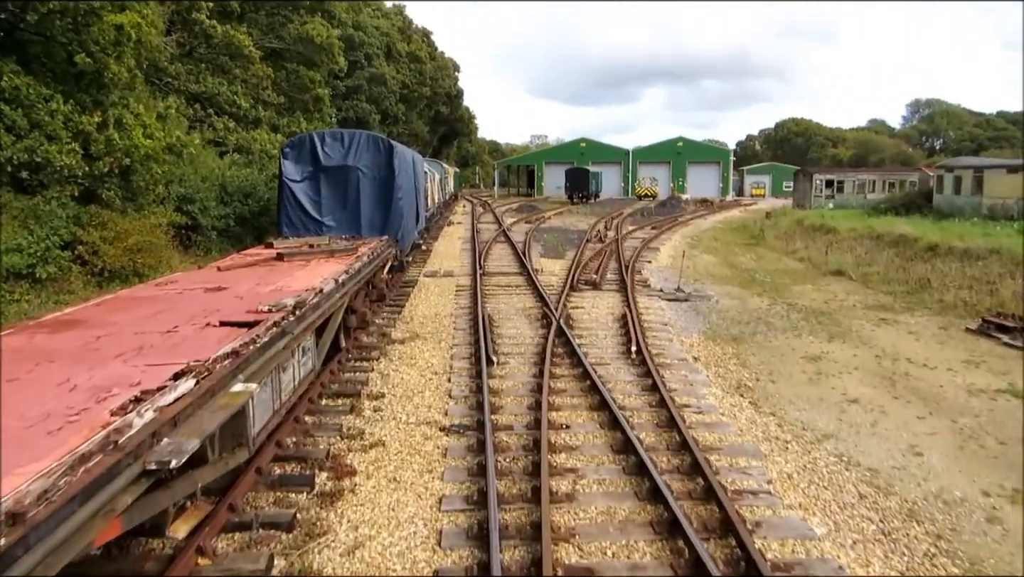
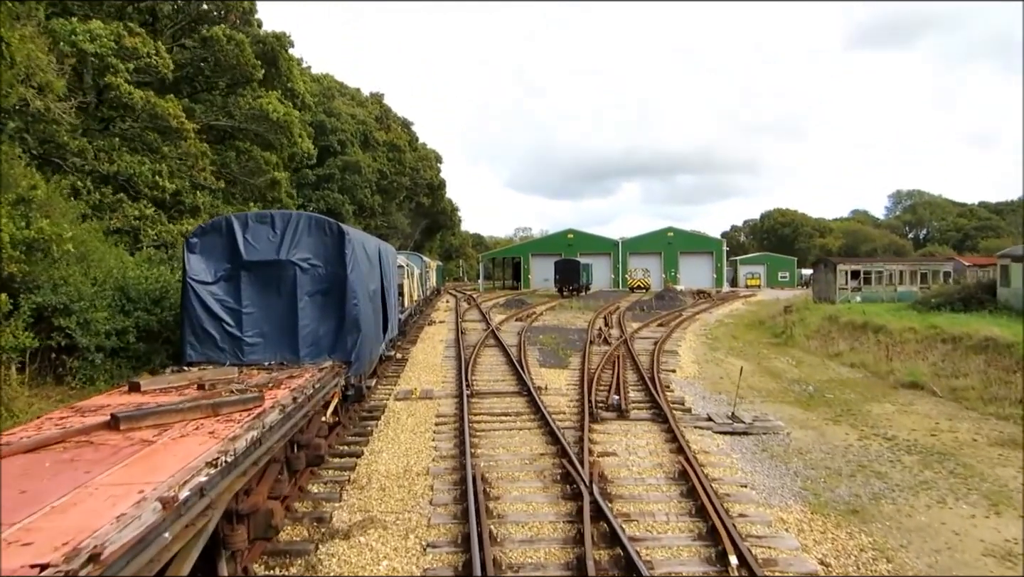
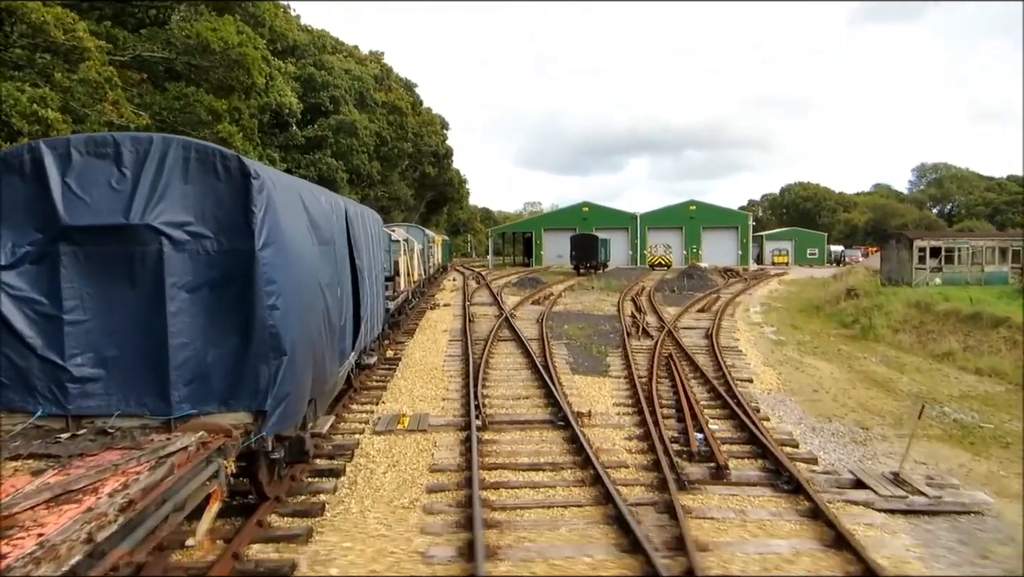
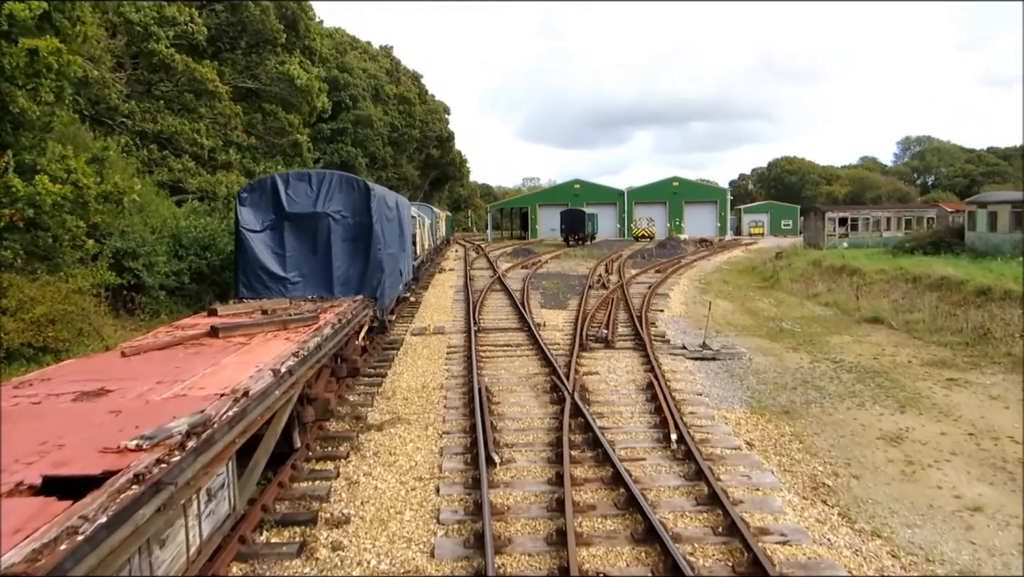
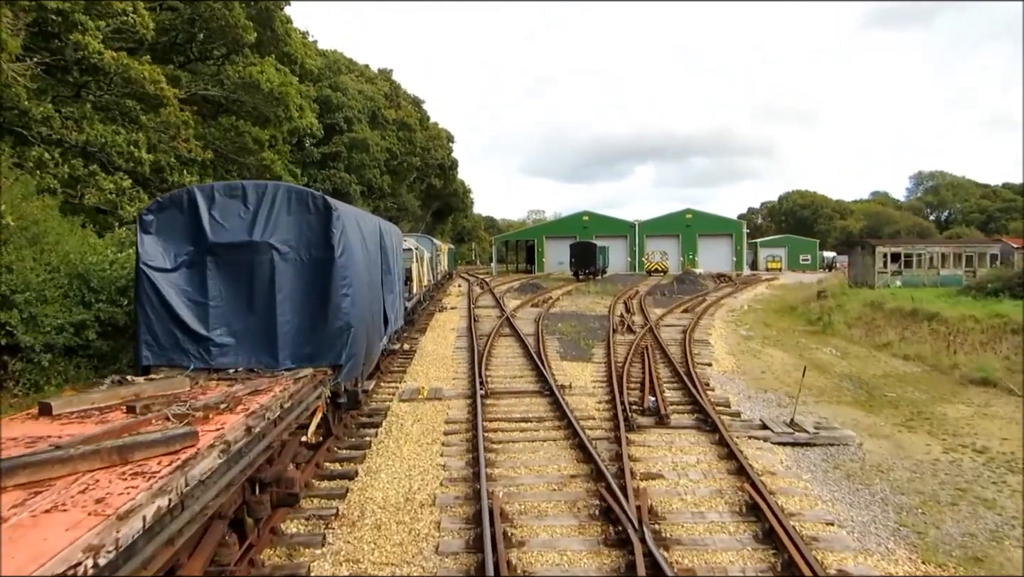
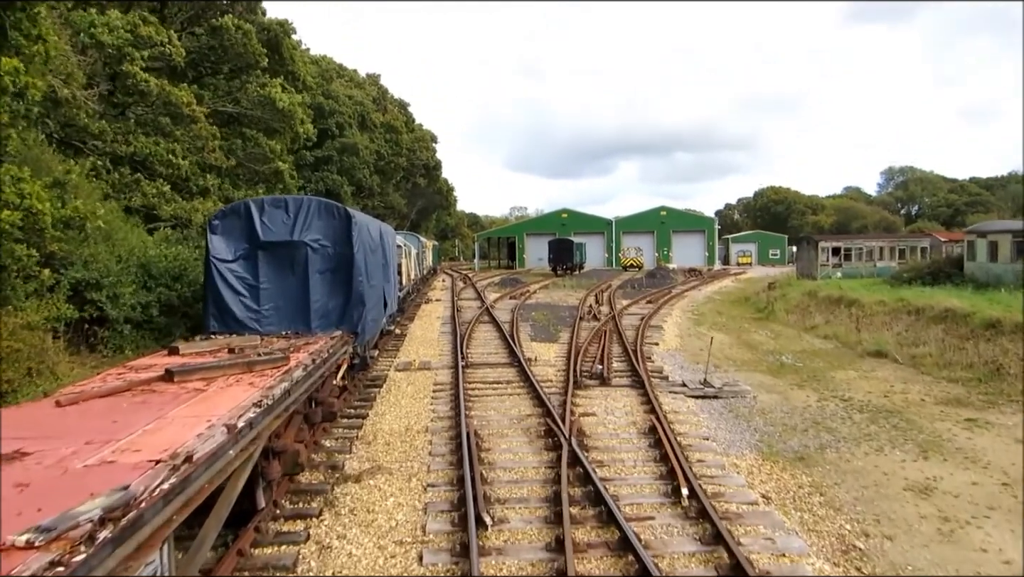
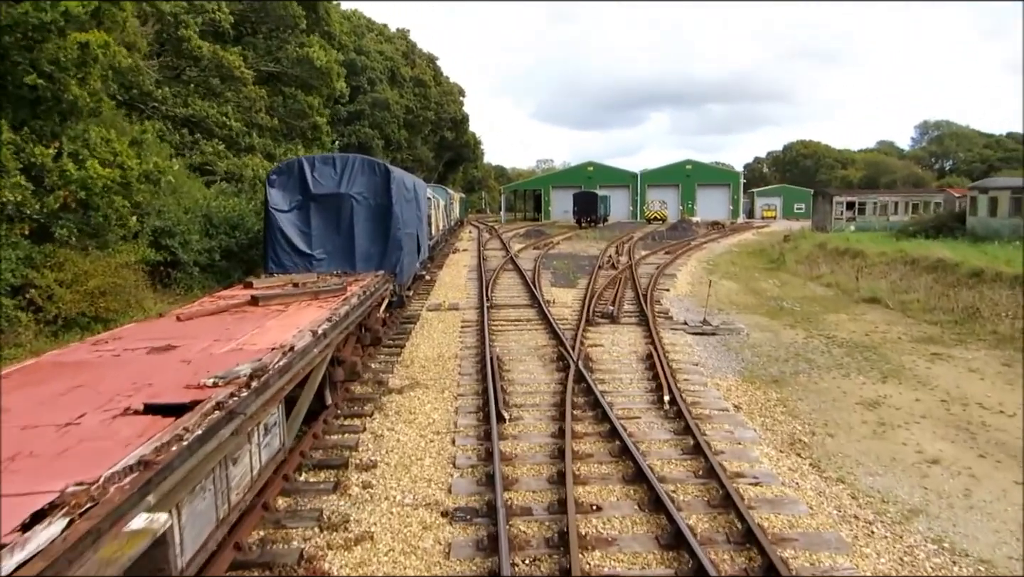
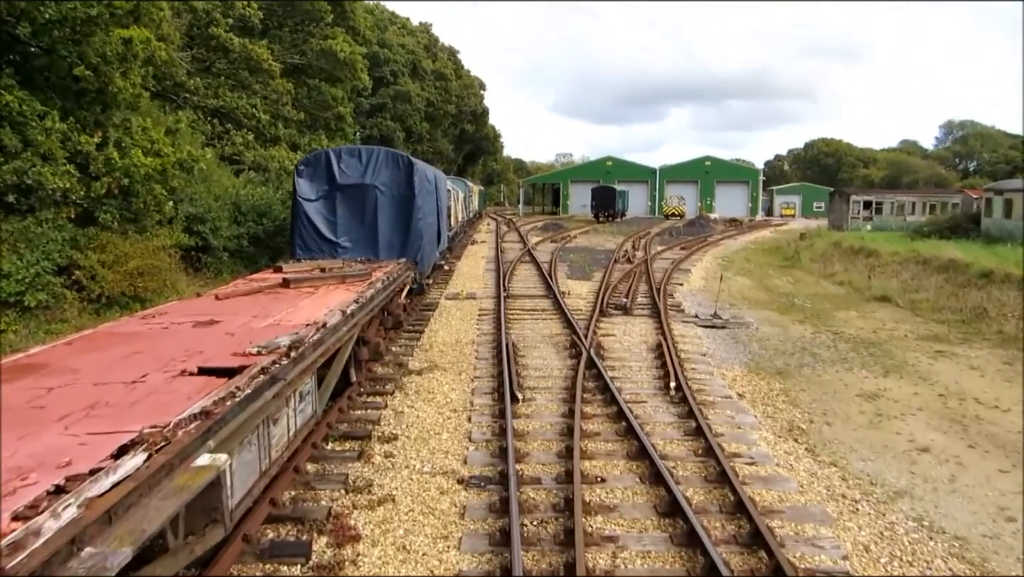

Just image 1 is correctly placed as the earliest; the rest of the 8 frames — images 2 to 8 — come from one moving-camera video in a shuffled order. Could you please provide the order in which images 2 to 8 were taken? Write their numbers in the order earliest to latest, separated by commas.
8, 7, 4, 6, 2, 5, 3
